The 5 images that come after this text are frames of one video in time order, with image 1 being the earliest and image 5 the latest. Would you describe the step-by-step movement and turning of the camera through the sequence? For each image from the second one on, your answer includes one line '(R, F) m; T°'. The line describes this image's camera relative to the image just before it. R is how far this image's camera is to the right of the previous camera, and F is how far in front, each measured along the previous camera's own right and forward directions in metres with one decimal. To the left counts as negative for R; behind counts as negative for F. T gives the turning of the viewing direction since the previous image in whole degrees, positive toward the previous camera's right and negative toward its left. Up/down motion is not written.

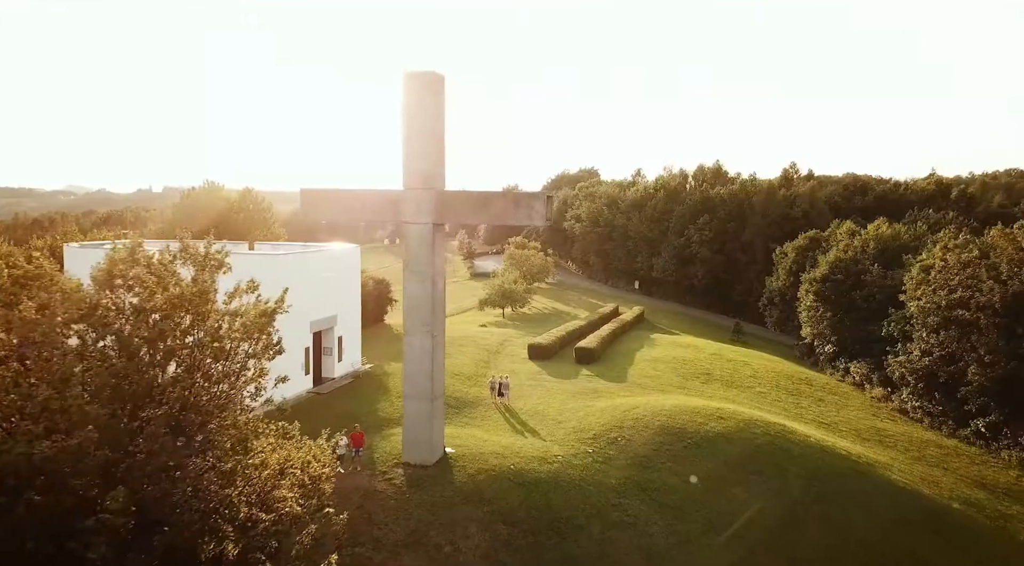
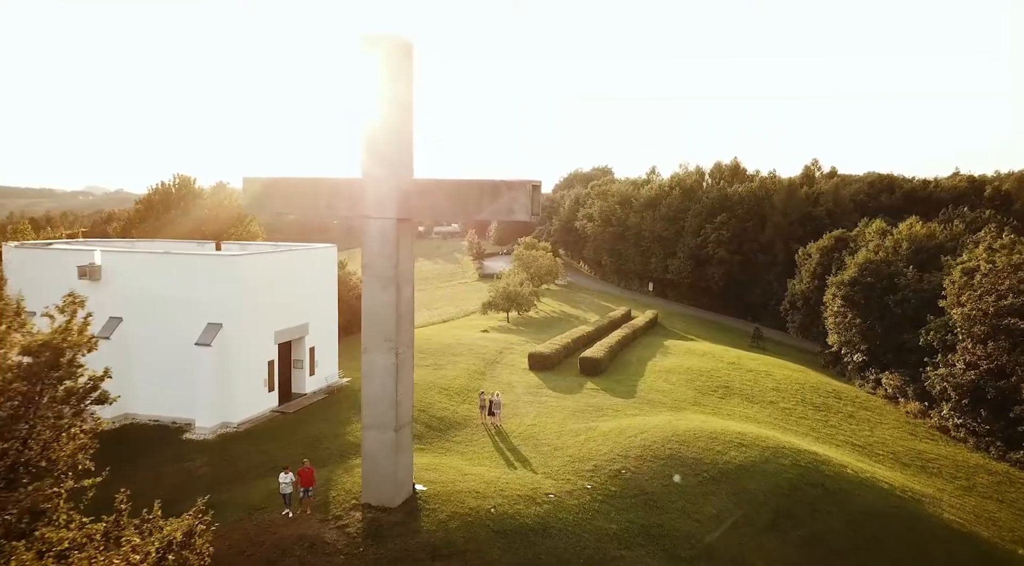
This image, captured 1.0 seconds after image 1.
(+0.8, +3.1) m; -1°
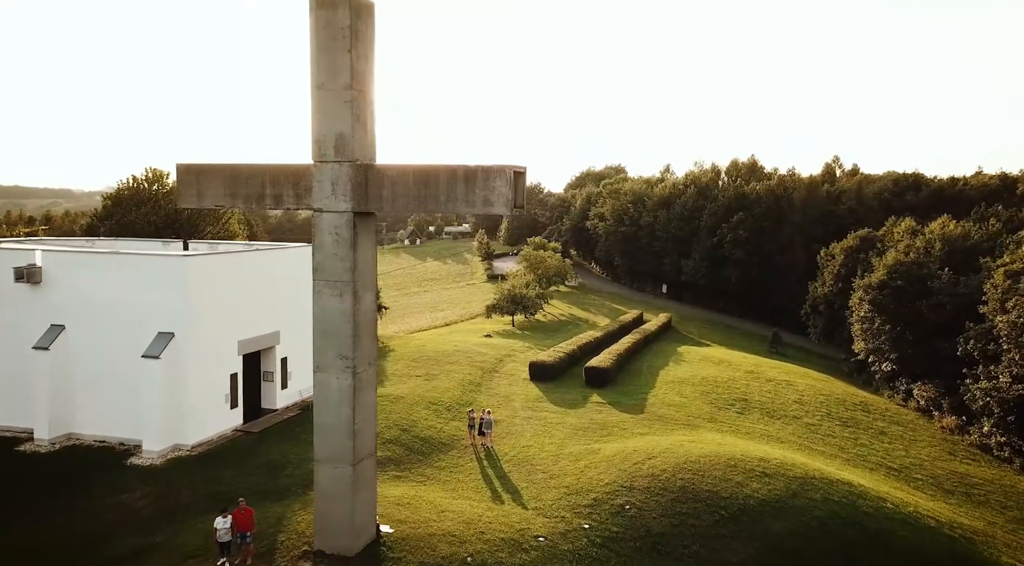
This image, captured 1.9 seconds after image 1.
(+0.6, +2.5) m; -1°
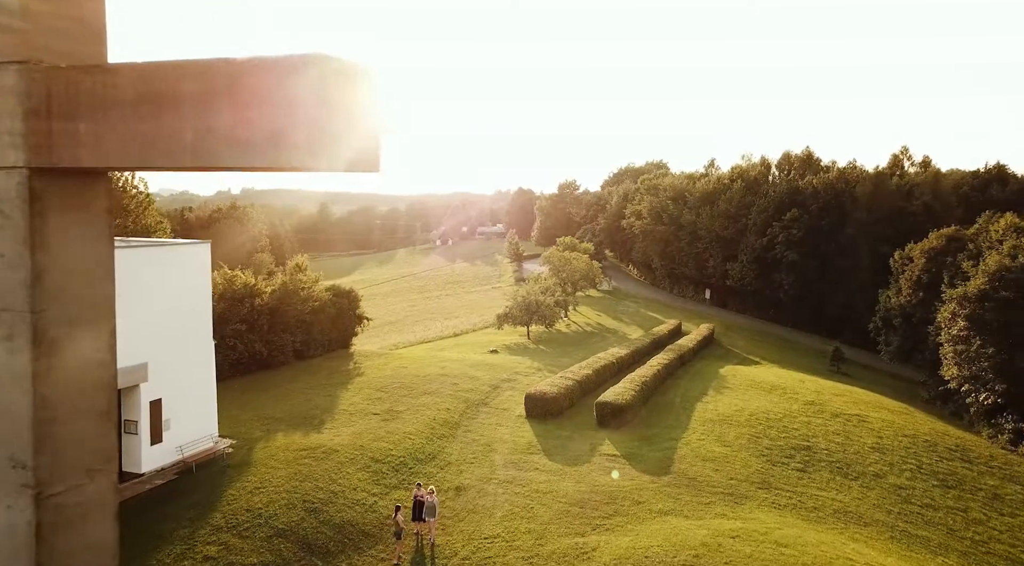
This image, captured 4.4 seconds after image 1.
(+1.8, +6.8) m; -4°
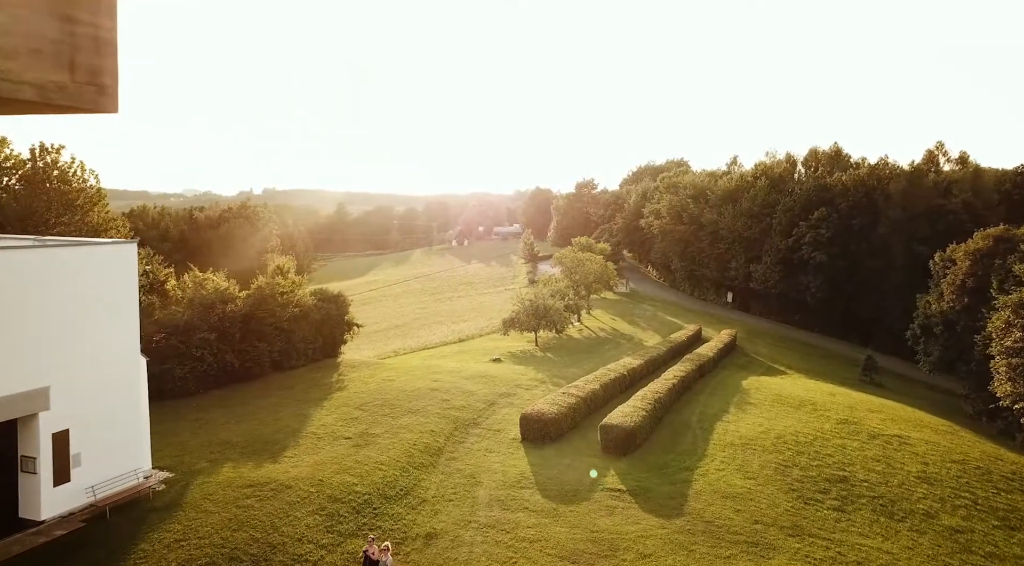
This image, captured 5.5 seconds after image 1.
(+0.8, +2.8) m; -2°
